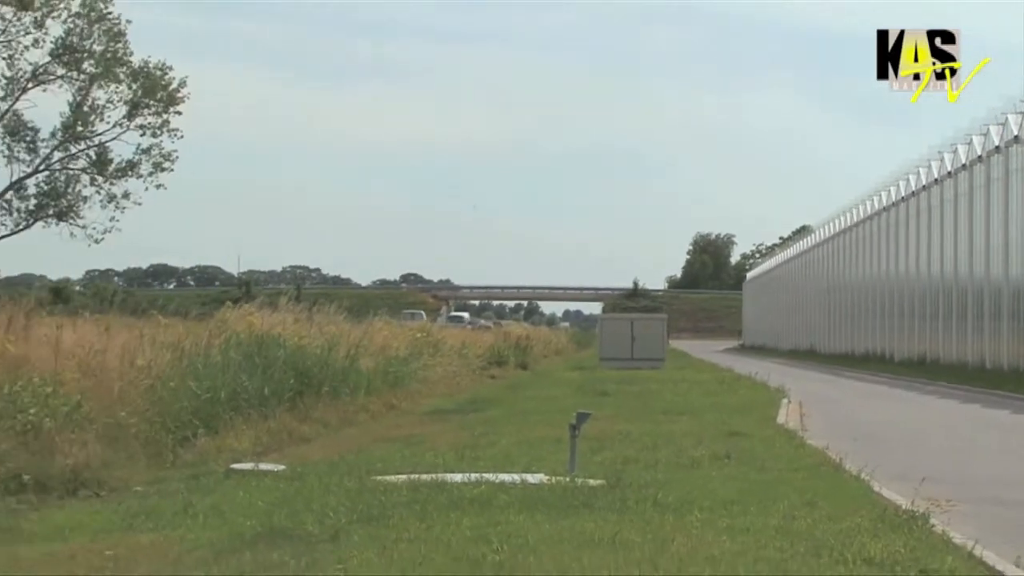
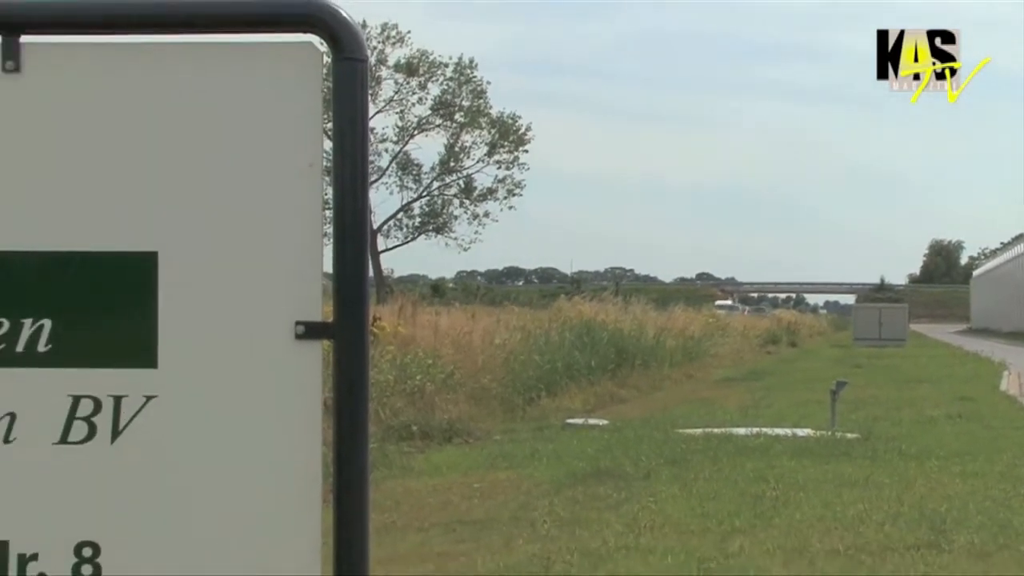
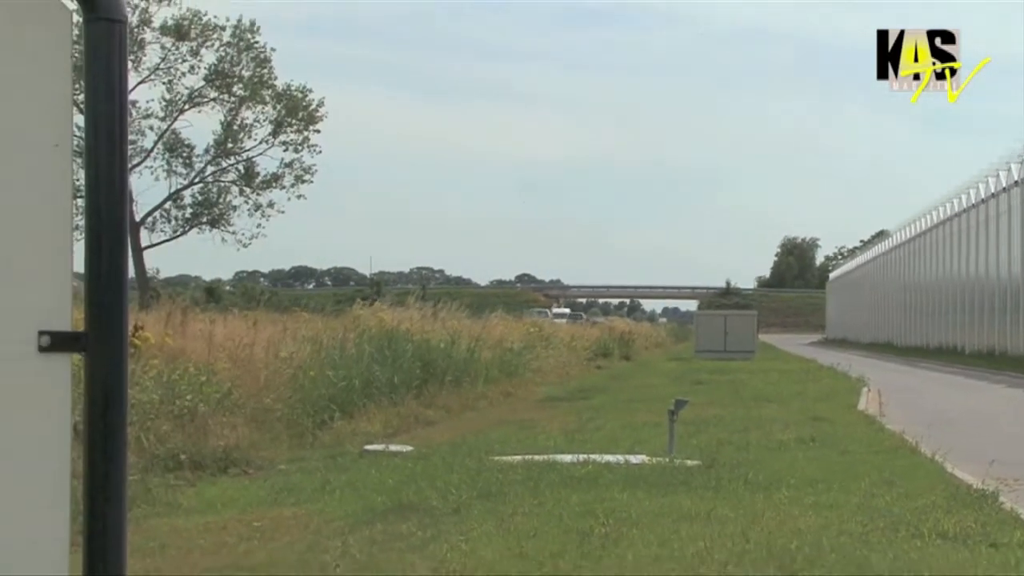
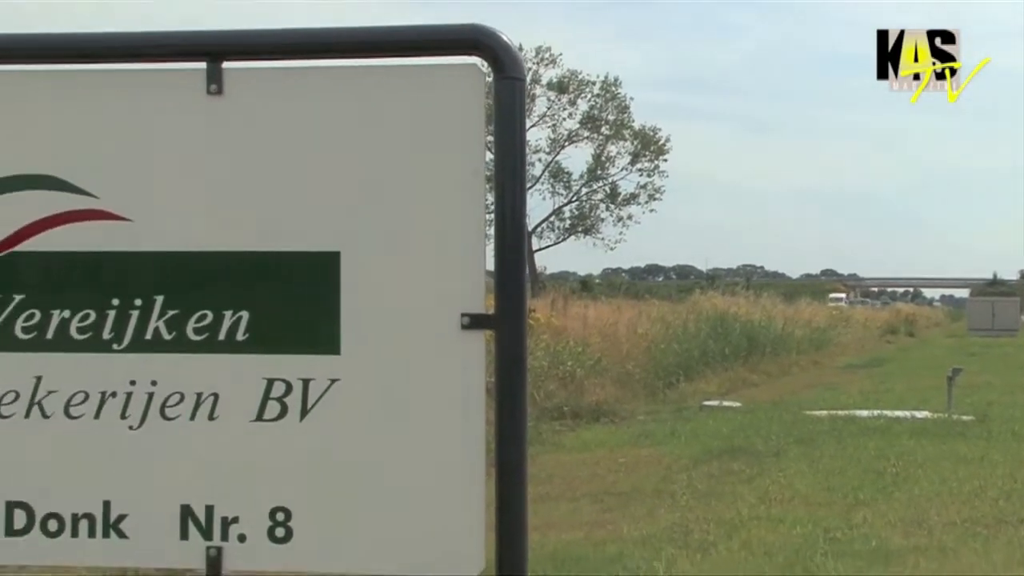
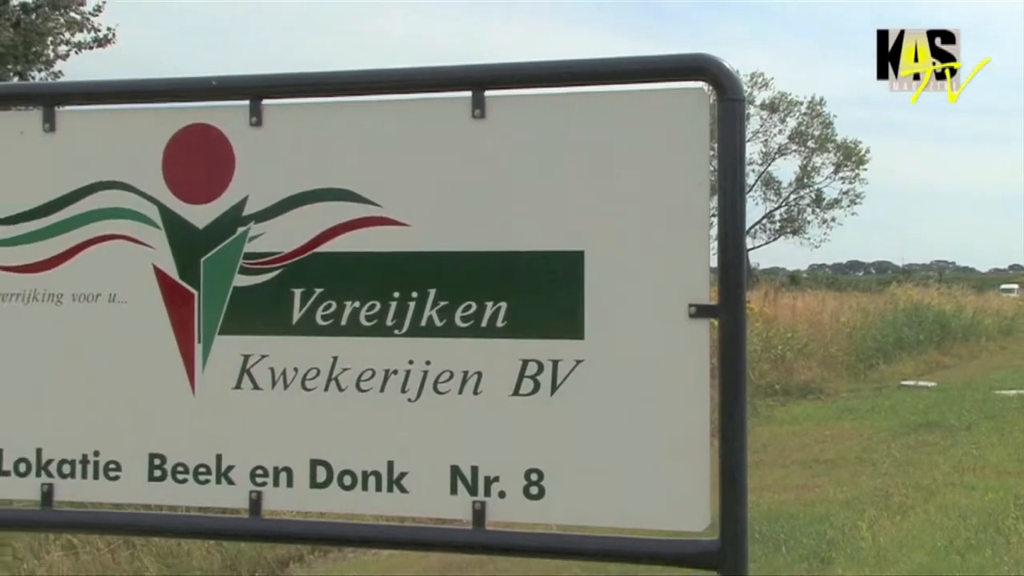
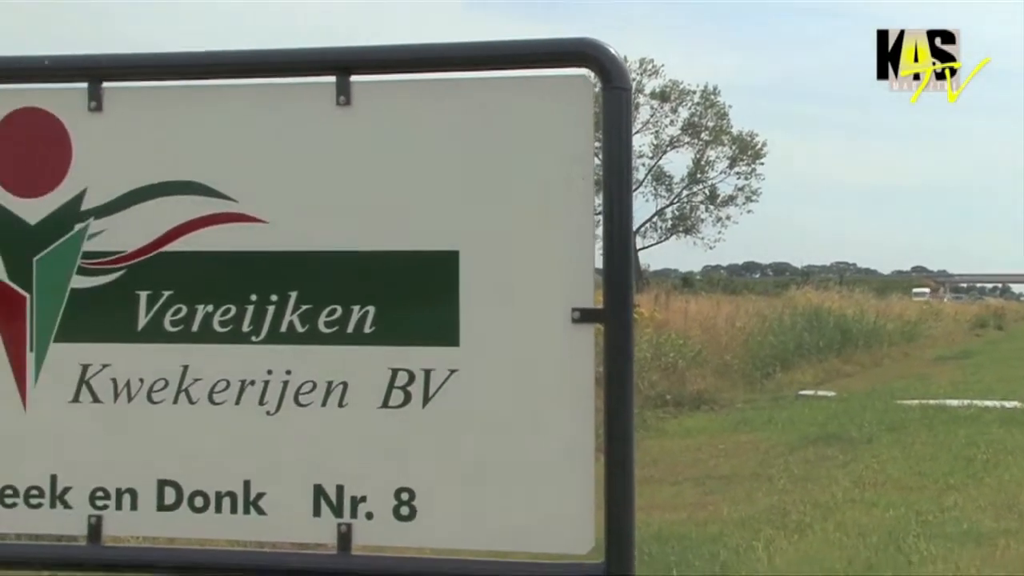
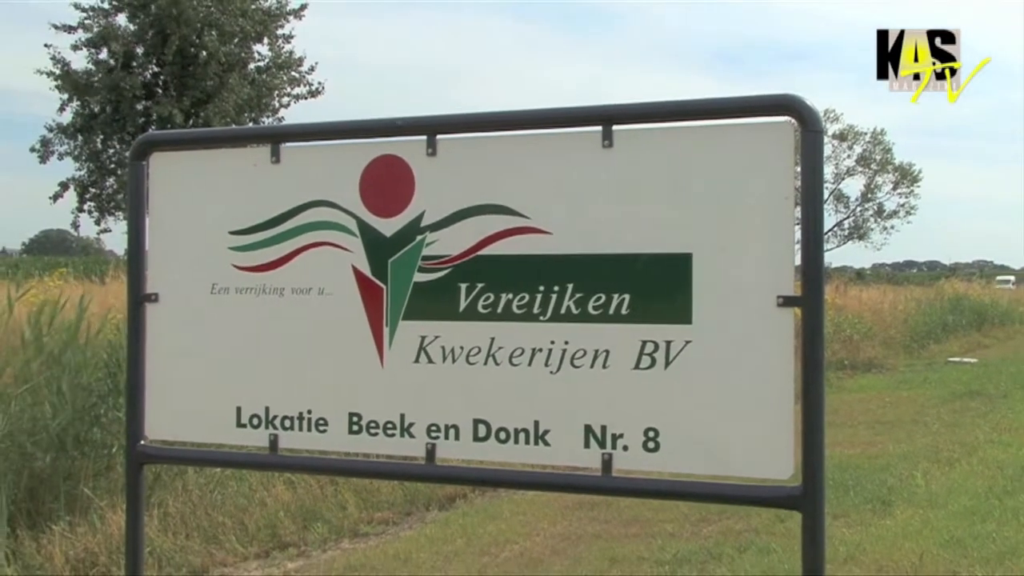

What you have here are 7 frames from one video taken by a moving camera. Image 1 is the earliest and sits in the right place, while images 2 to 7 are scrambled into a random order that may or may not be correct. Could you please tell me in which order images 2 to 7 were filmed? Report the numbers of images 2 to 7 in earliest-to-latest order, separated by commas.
3, 2, 4, 6, 5, 7
